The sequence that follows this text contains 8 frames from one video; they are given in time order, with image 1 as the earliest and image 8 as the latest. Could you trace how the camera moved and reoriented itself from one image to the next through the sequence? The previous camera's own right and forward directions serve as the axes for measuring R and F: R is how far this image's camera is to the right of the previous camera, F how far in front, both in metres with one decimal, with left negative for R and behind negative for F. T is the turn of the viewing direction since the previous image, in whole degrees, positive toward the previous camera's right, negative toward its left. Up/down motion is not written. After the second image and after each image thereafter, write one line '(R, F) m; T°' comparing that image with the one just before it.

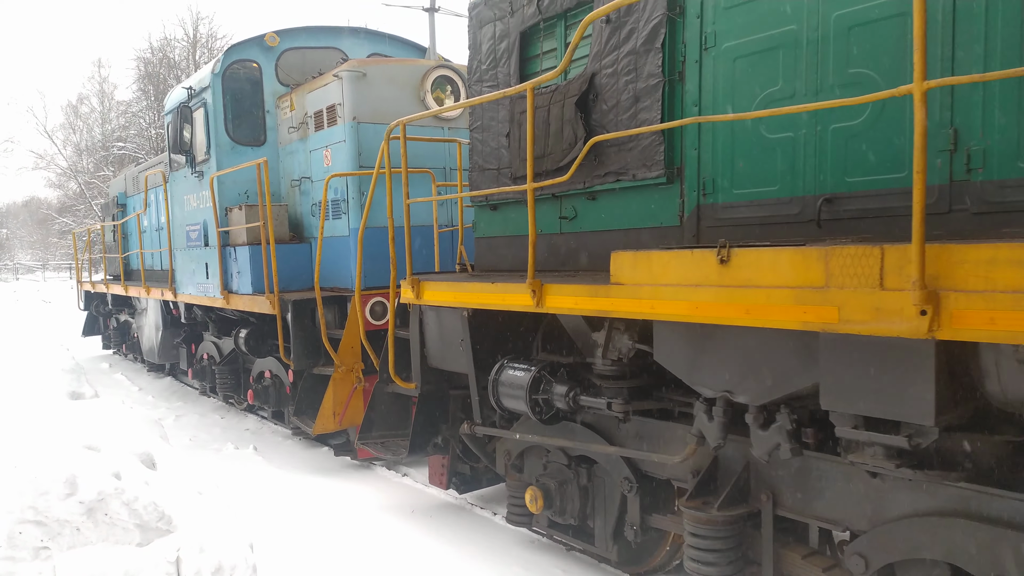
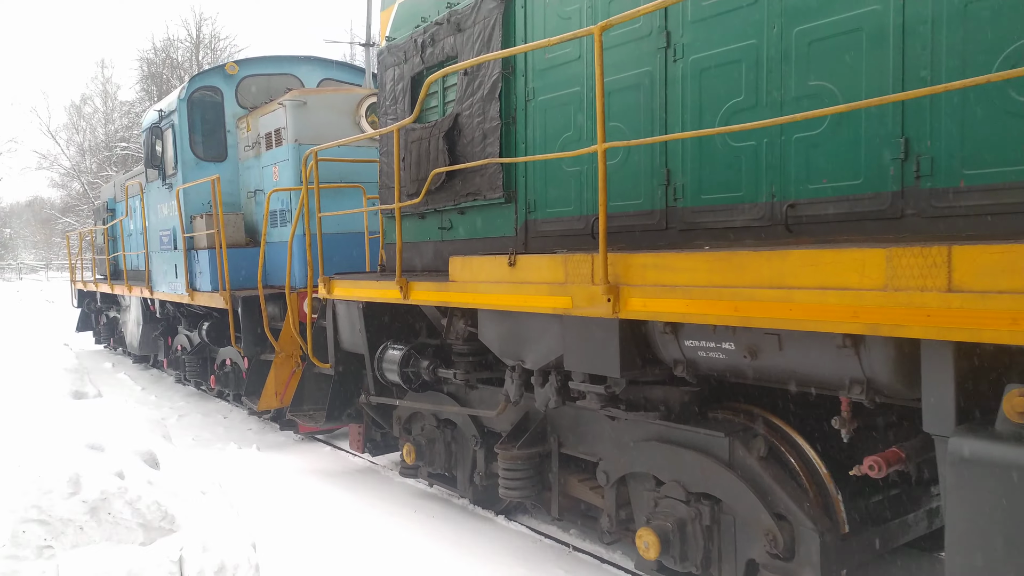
(+0.6, -0.8) m; 0°
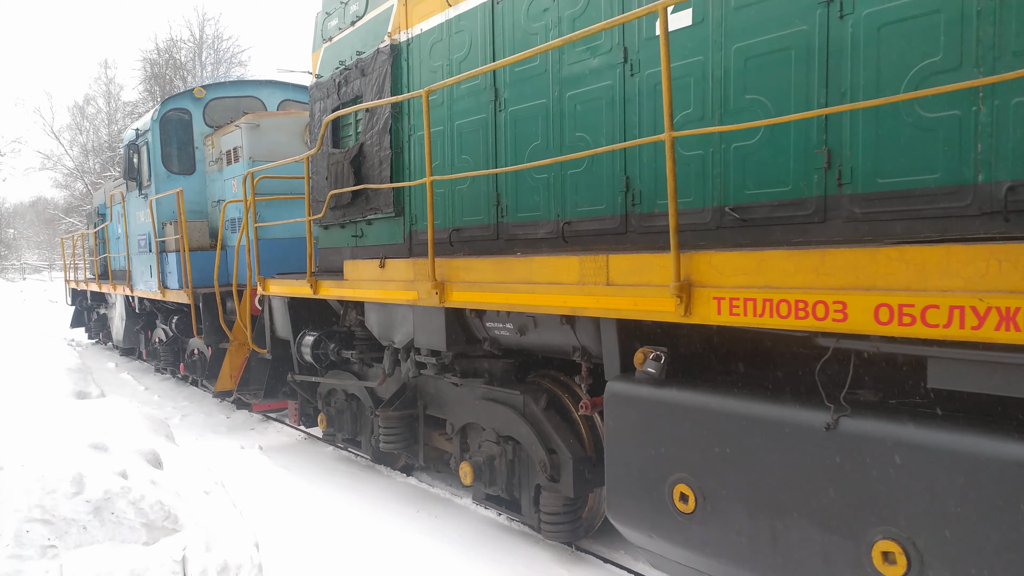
(+0.6, -0.9) m; 0°
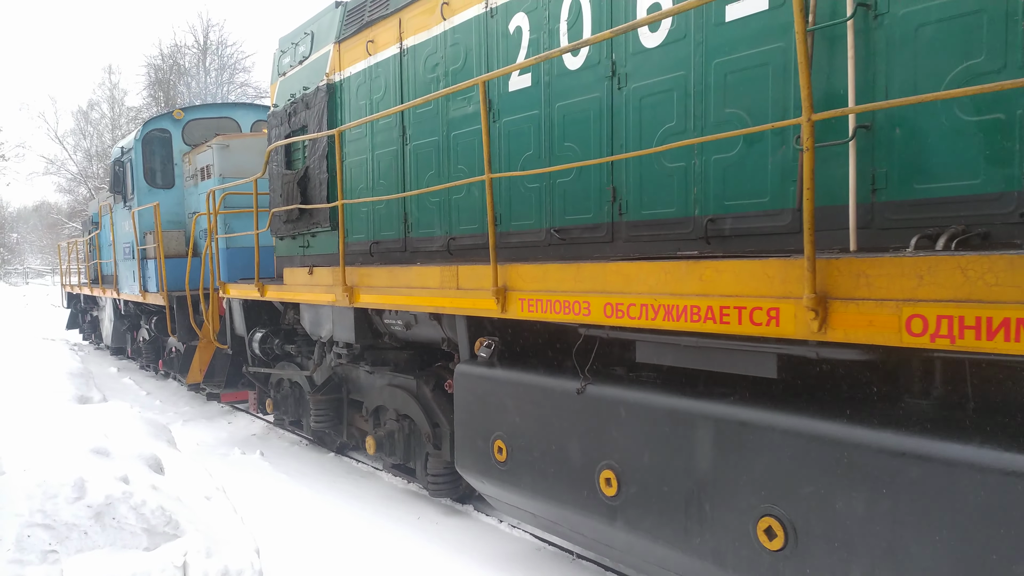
(+0.6, -0.7) m; 0°
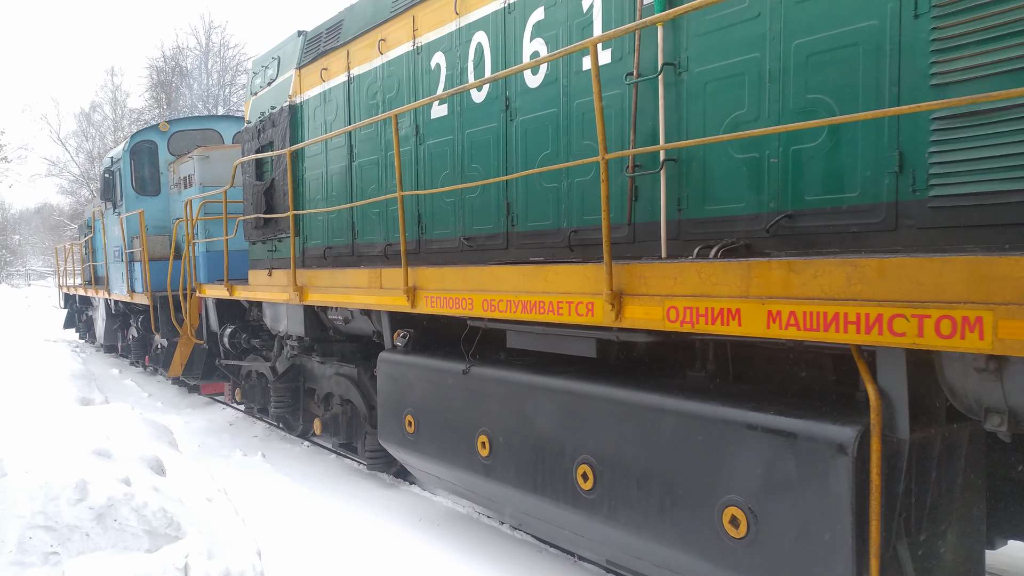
(+0.4, -0.6) m; 0°
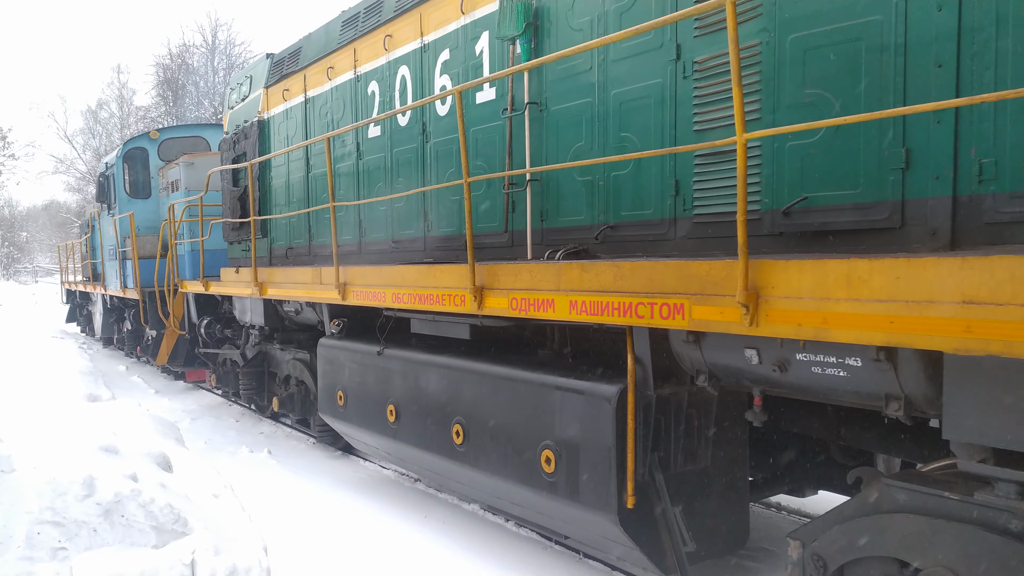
(+0.5, -0.7) m; 0°
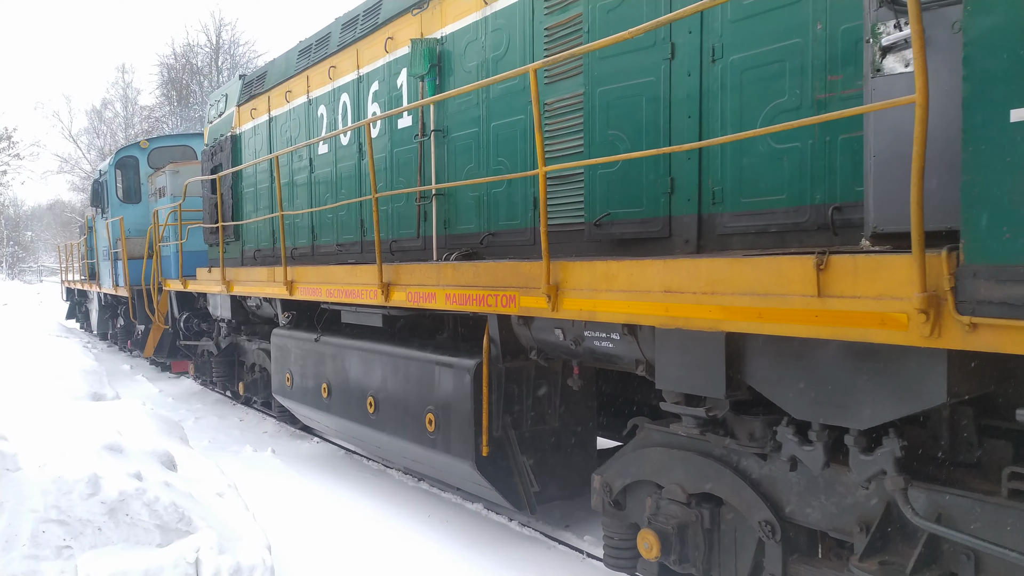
(+0.5, -0.7) m; 0°
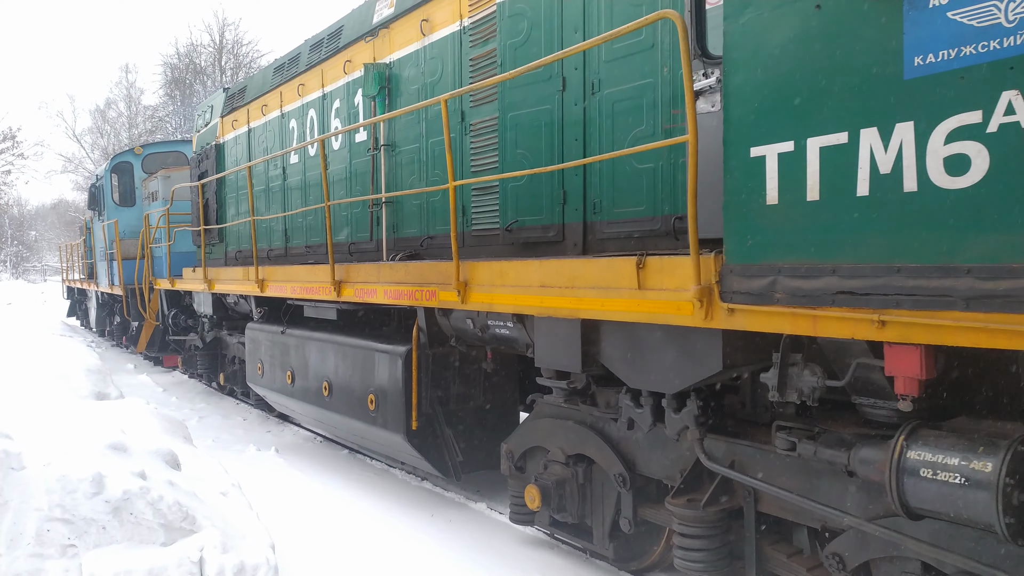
(+0.4, -0.5) m; 0°
